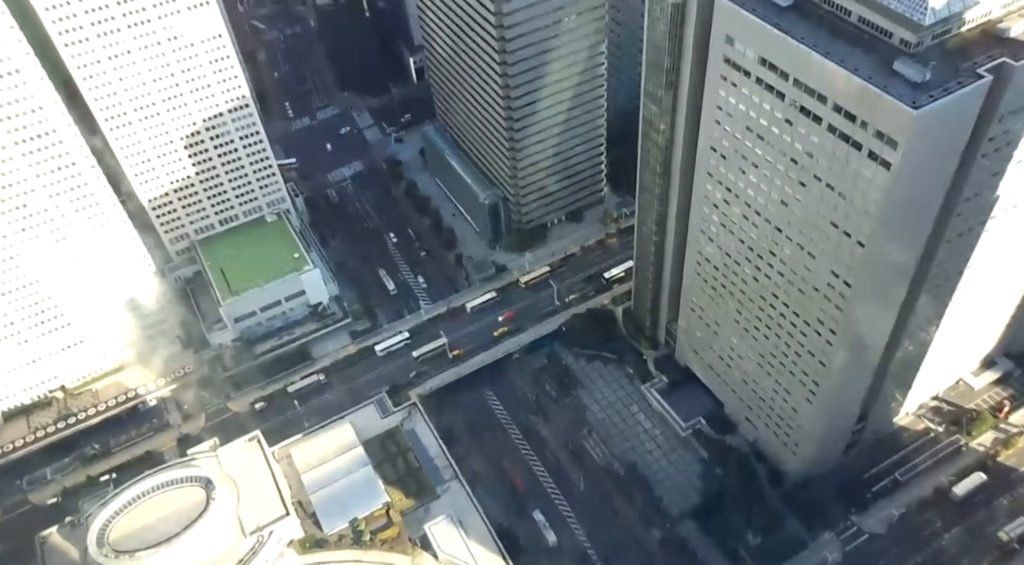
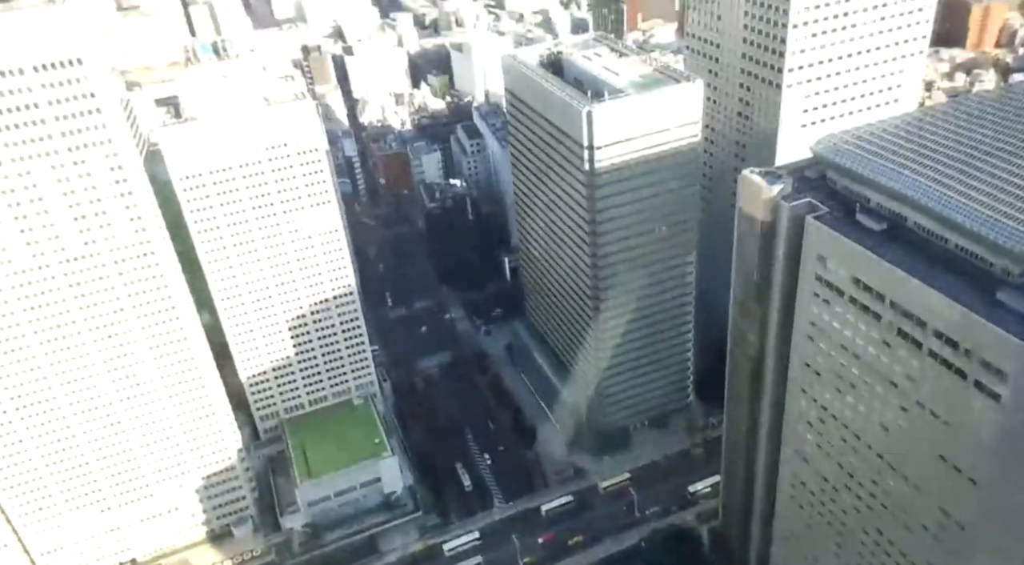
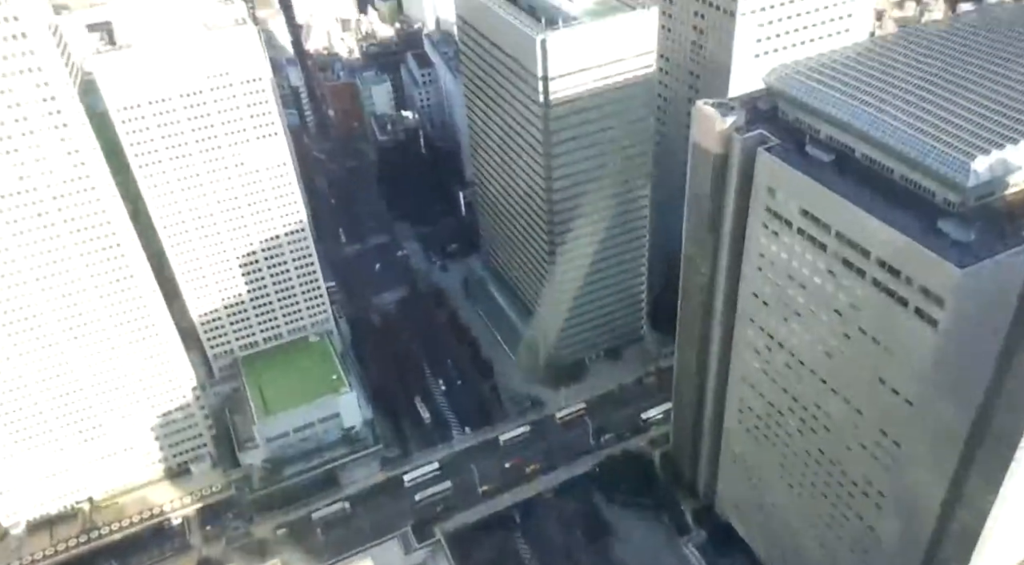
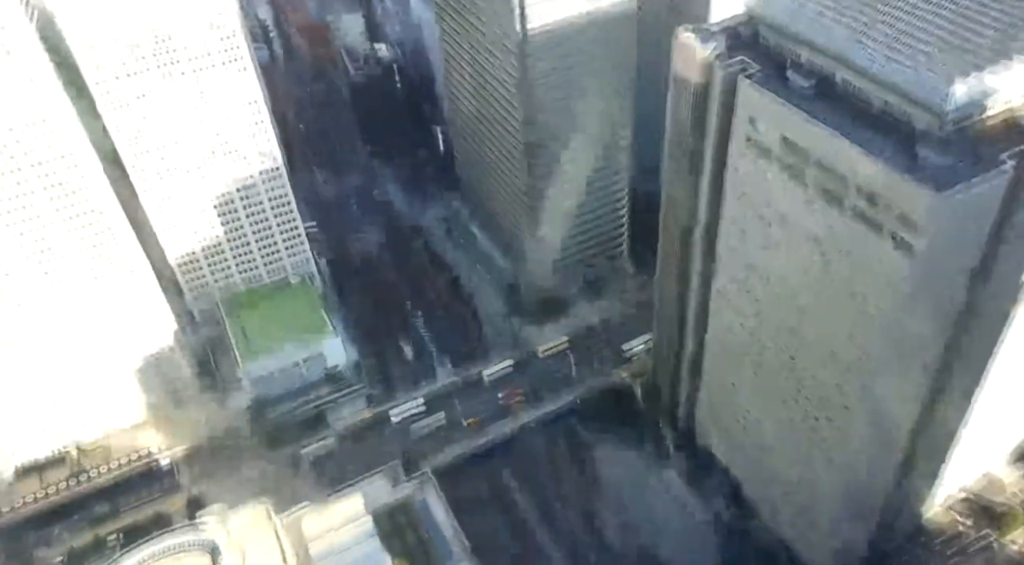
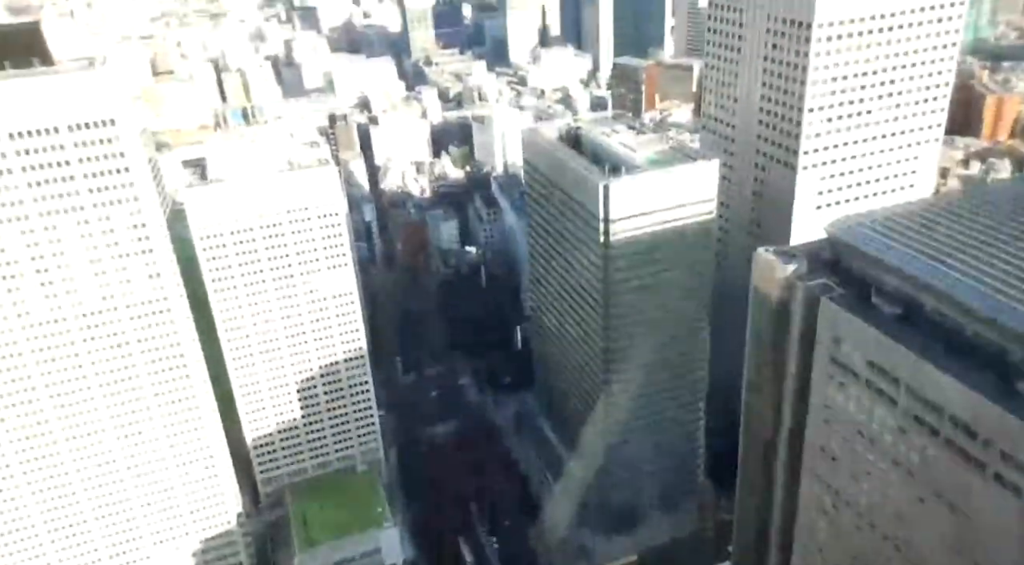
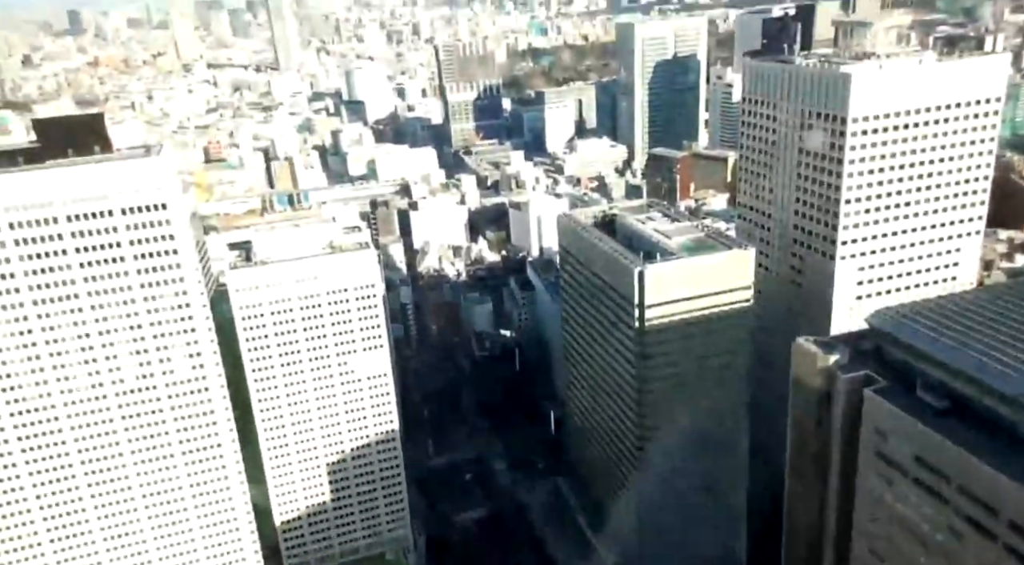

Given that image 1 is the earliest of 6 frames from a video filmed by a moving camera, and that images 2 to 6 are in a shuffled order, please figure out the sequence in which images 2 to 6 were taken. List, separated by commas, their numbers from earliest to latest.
4, 3, 2, 5, 6
